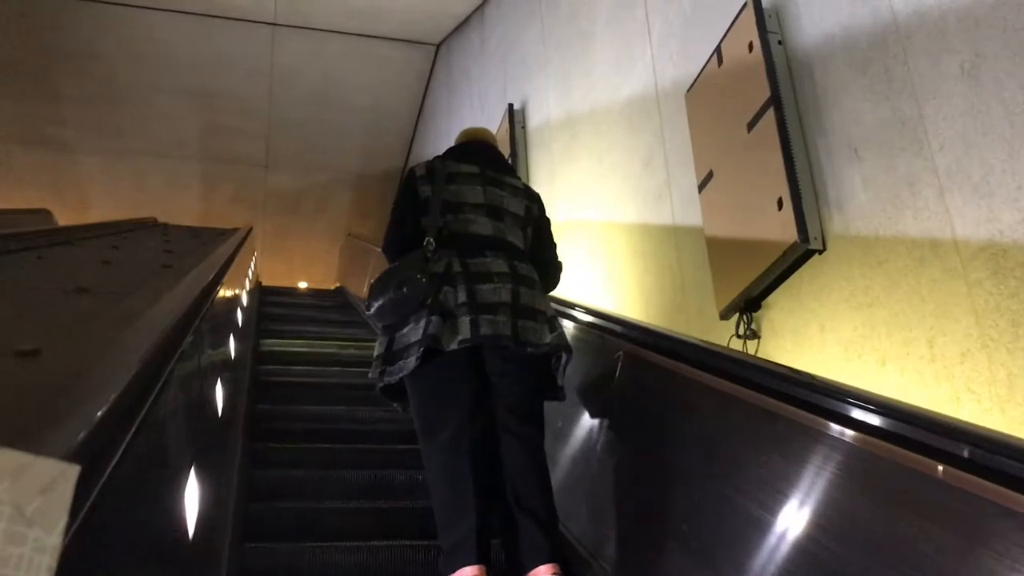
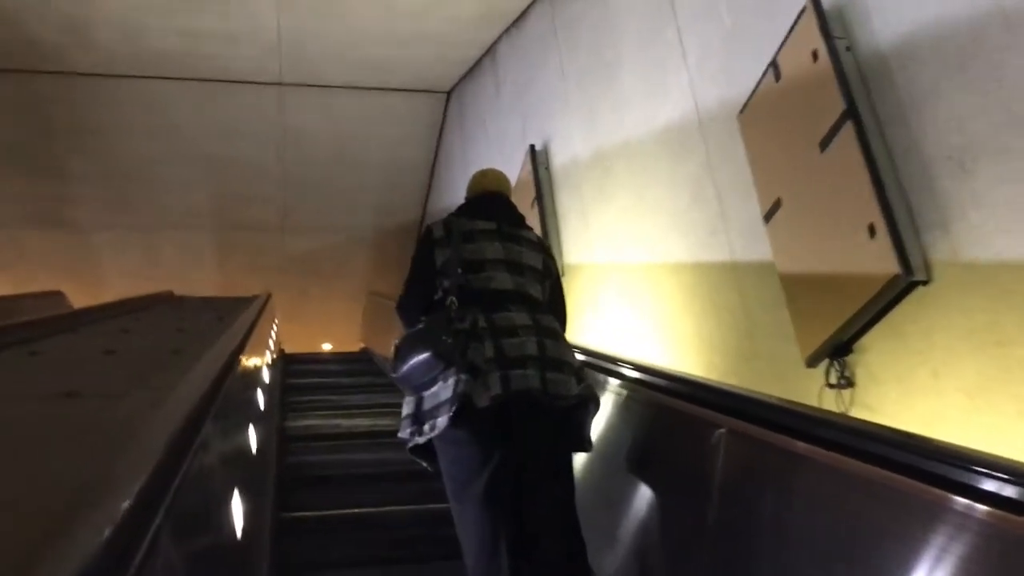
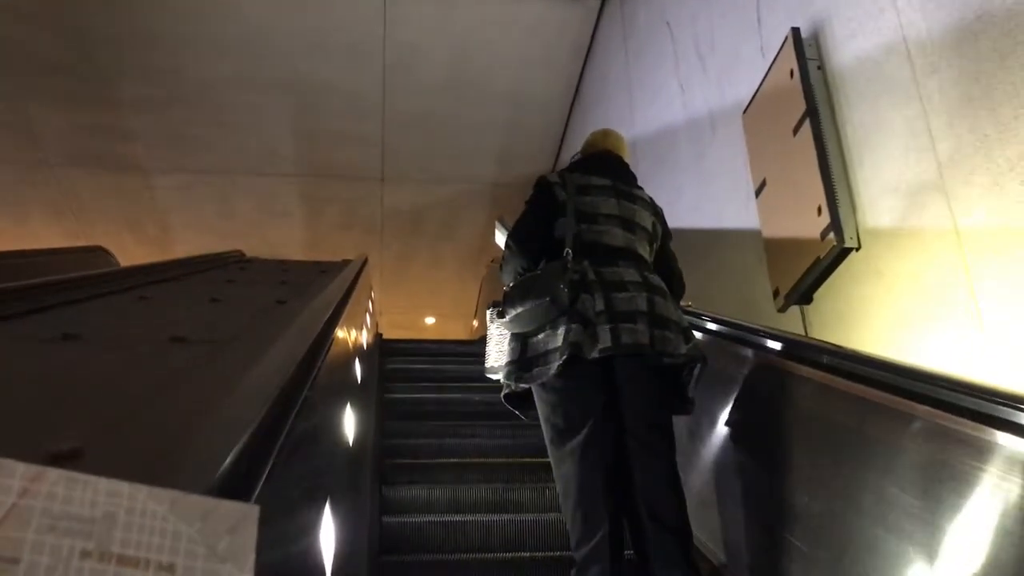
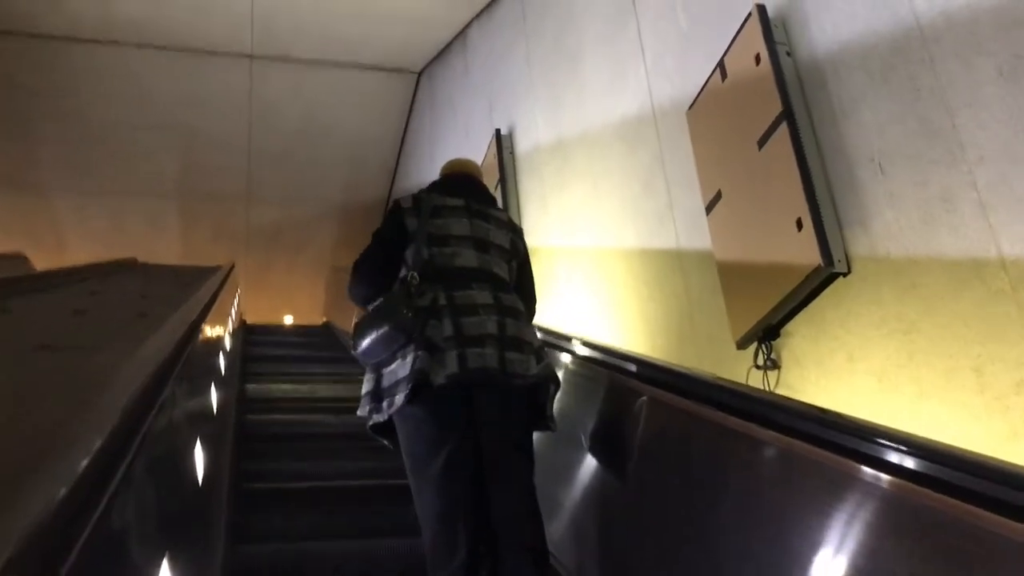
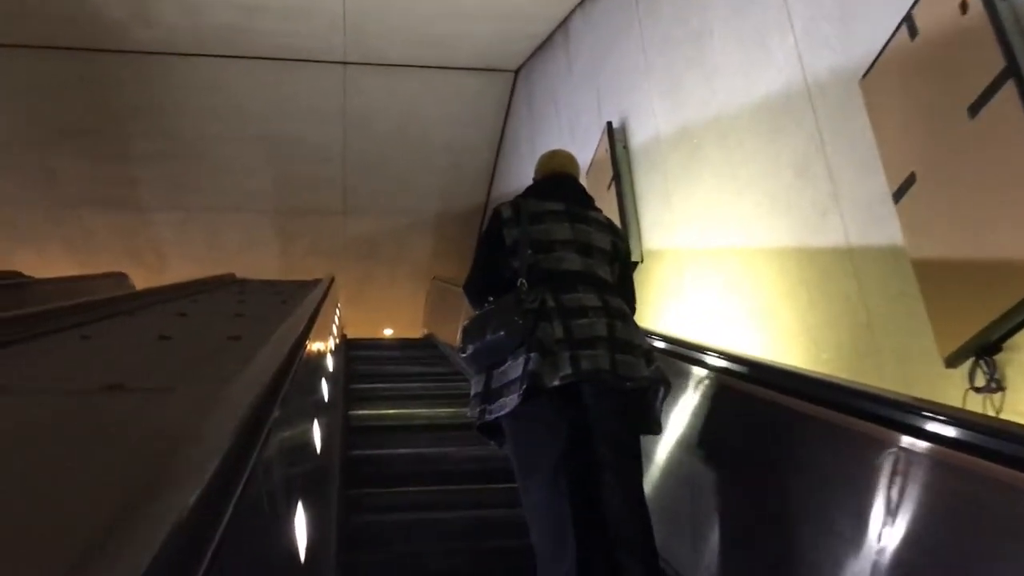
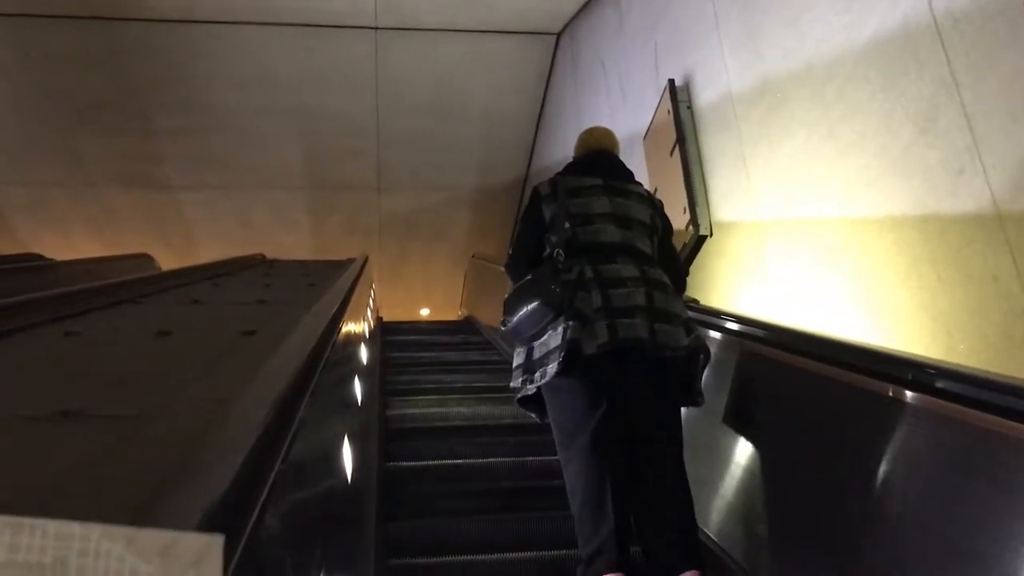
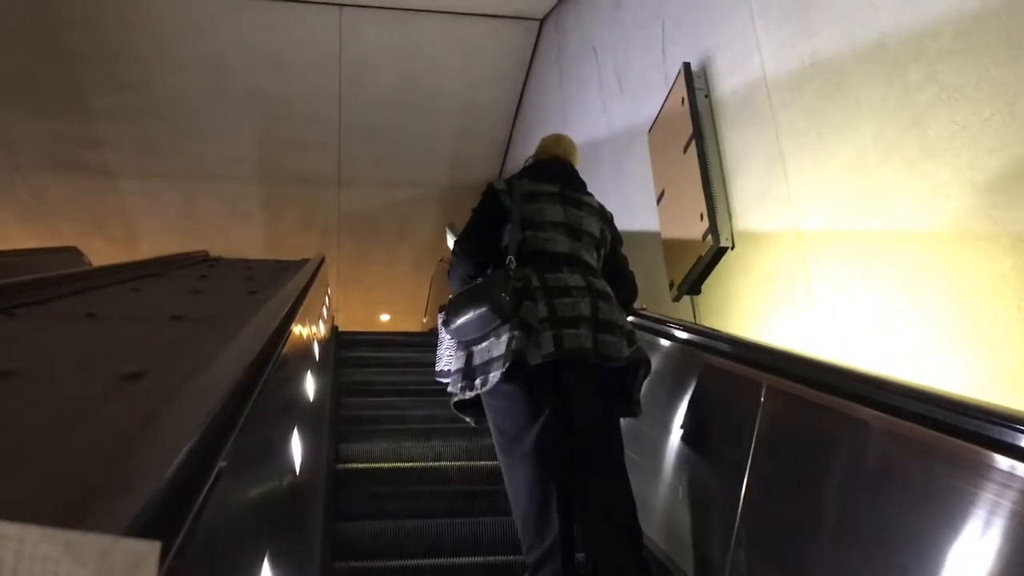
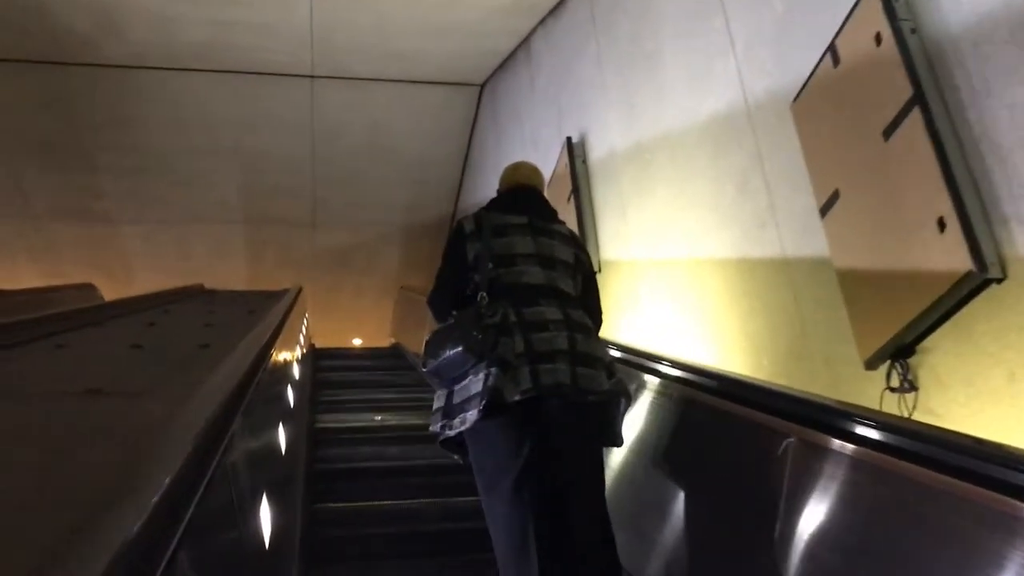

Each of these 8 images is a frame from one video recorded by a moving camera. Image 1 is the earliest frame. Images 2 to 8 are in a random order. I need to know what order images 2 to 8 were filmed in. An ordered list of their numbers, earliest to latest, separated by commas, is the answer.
4, 2, 8, 5, 6, 7, 3
